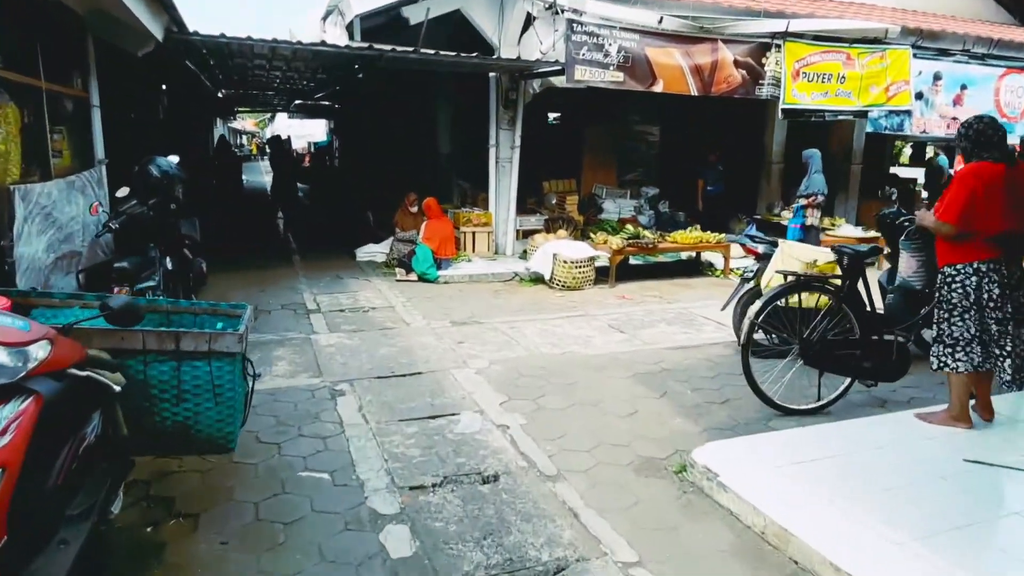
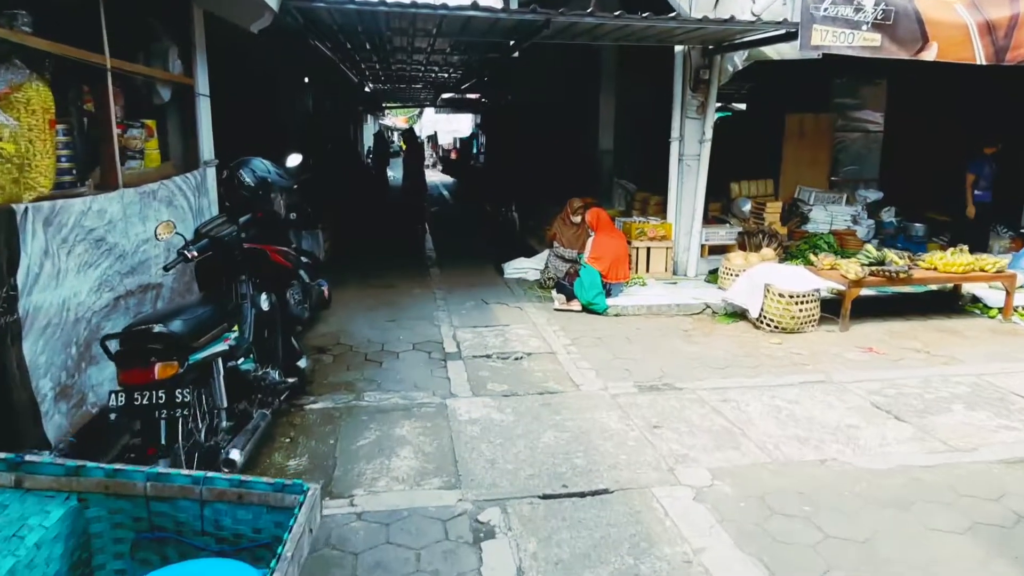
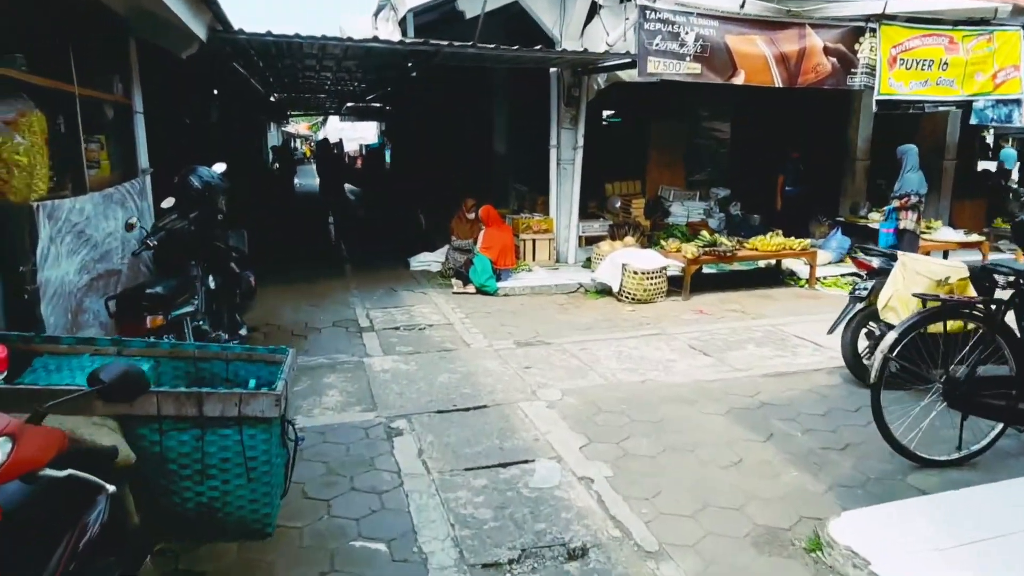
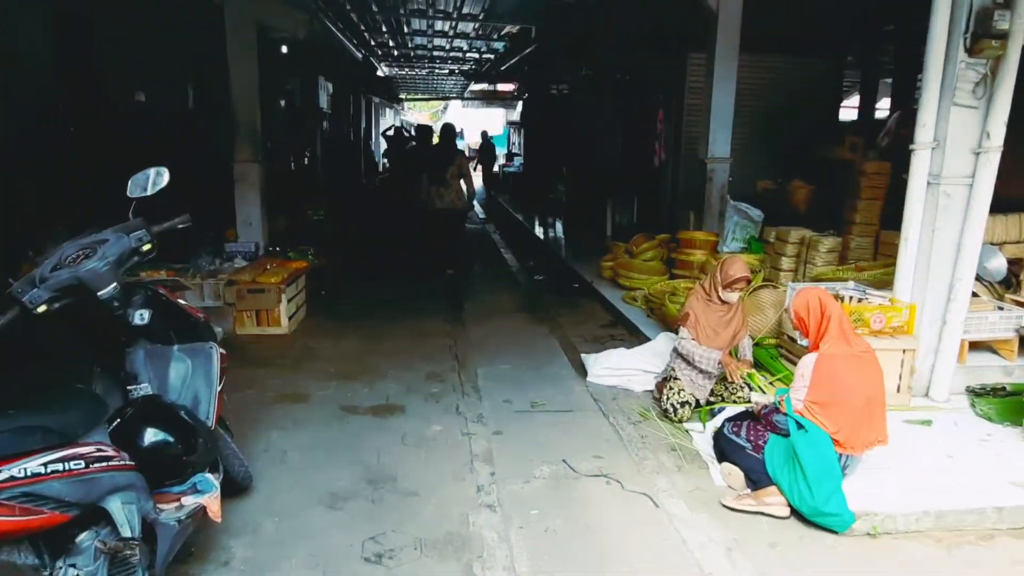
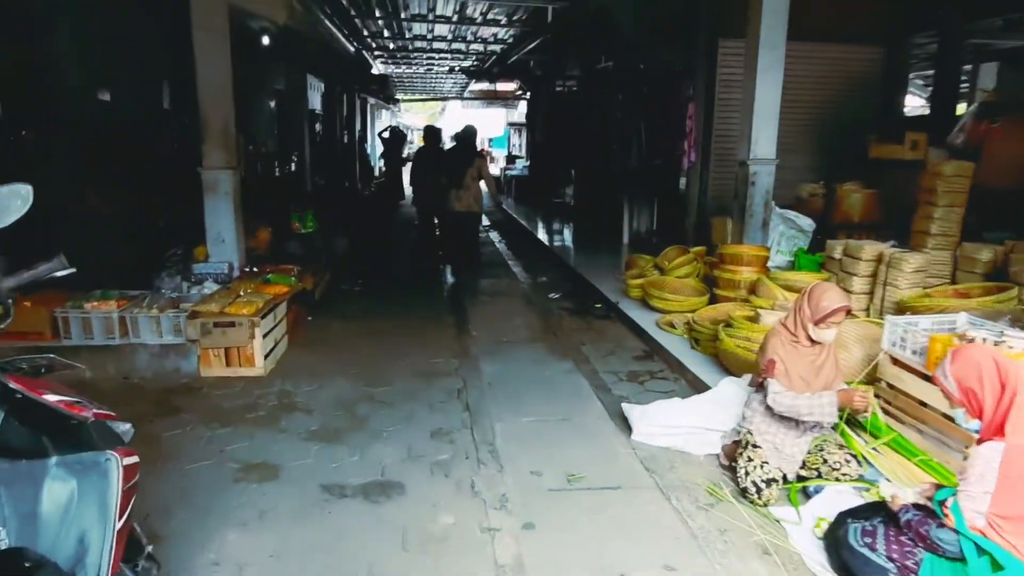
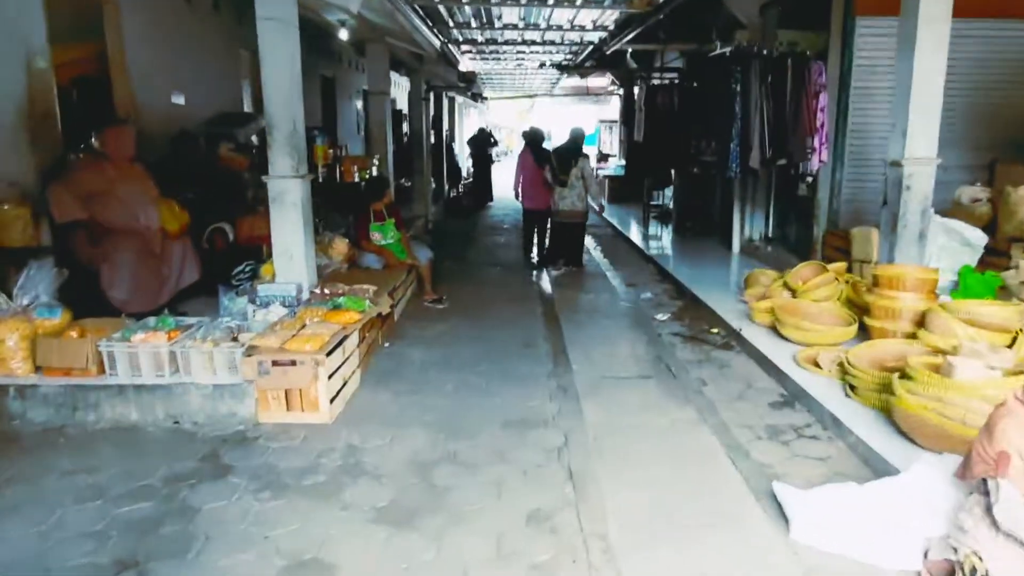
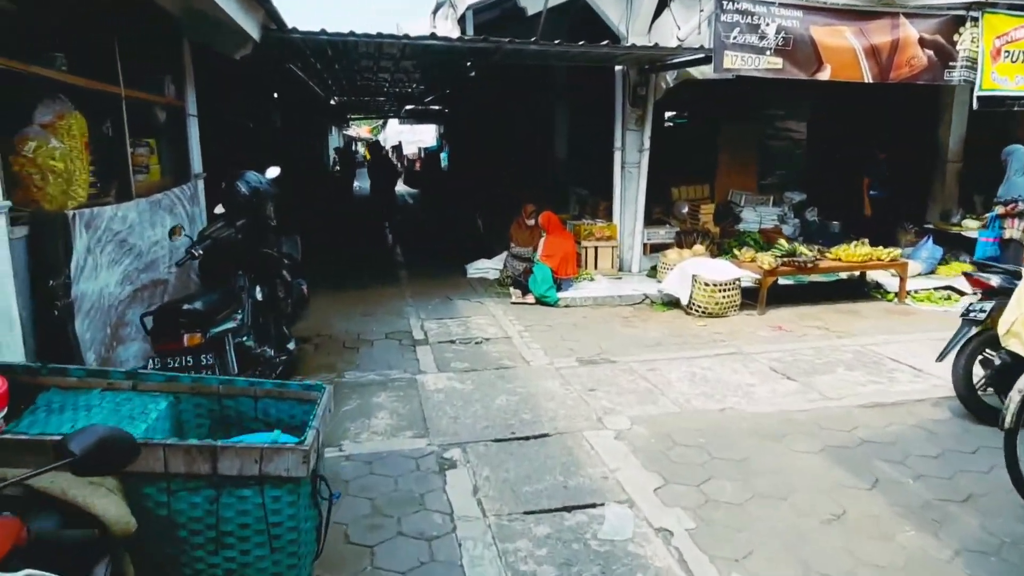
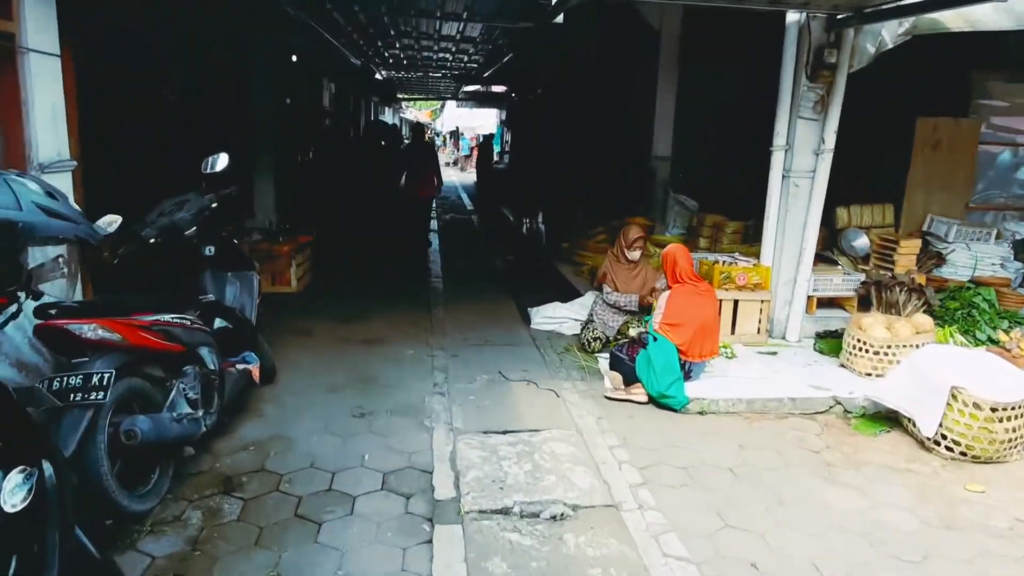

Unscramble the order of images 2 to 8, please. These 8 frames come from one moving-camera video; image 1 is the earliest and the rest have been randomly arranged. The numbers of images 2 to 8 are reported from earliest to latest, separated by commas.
3, 7, 2, 8, 4, 5, 6
